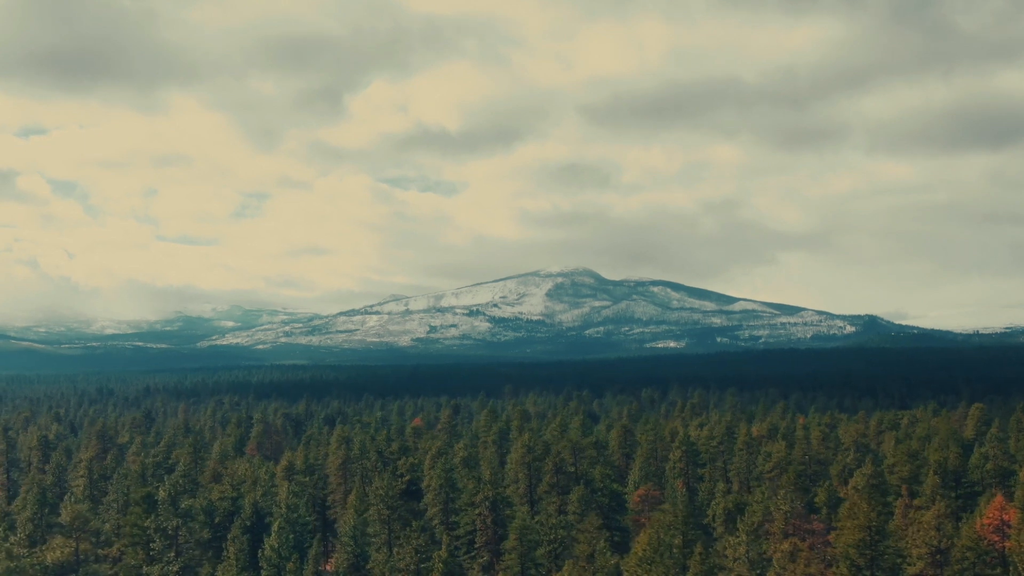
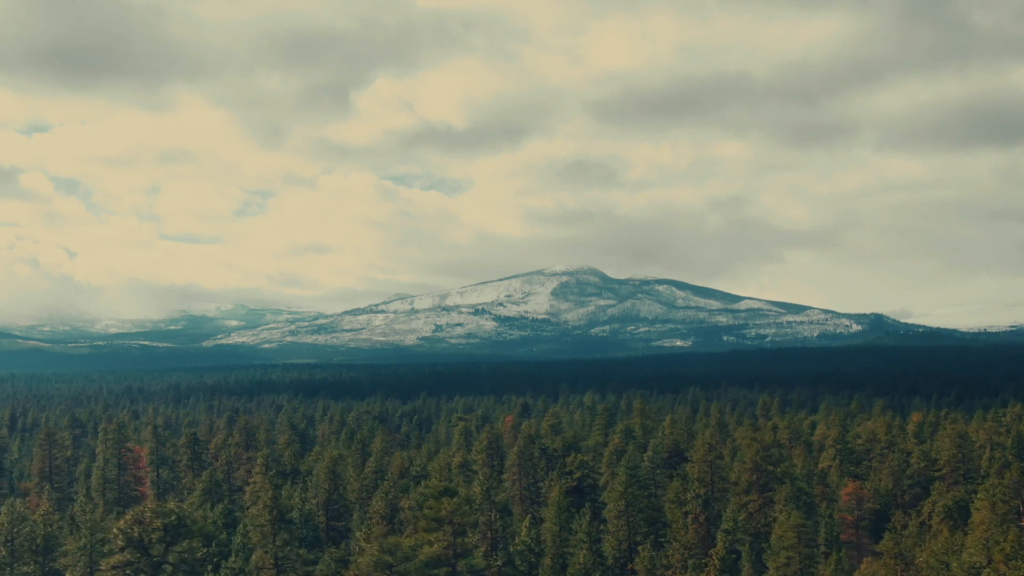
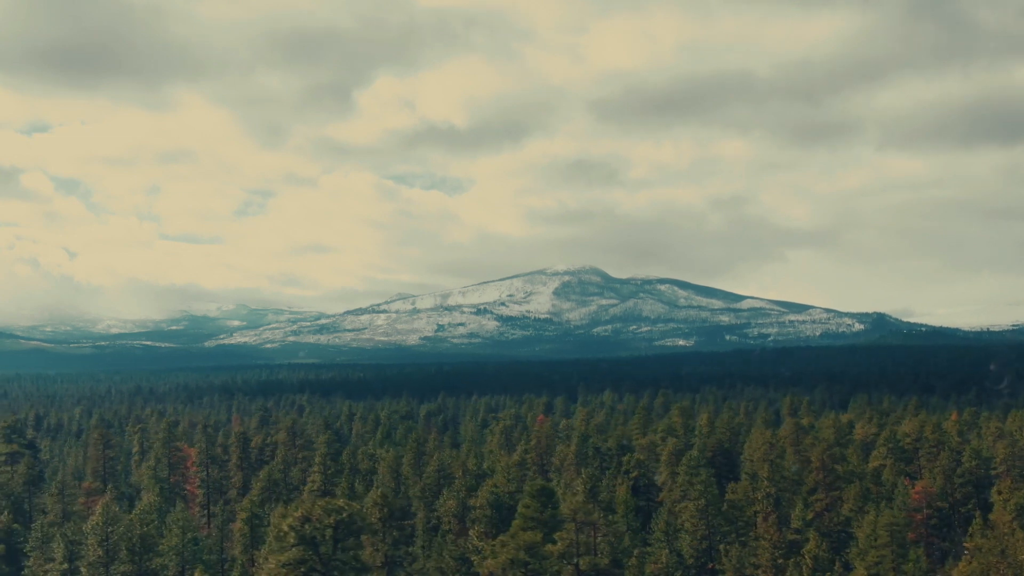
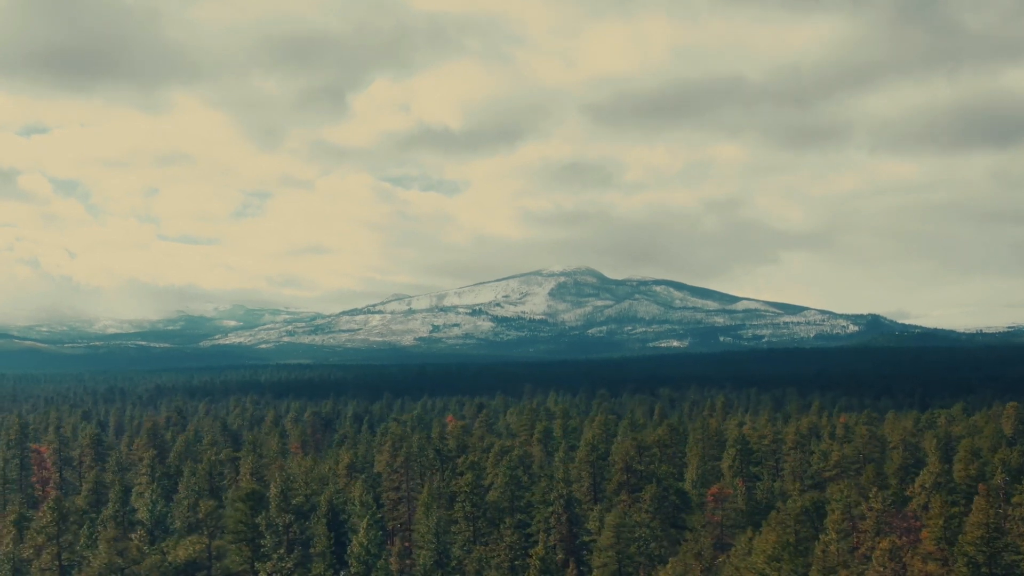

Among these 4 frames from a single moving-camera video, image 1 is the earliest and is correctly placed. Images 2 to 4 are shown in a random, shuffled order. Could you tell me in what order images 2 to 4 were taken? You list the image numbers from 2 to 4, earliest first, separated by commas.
4, 2, 3
